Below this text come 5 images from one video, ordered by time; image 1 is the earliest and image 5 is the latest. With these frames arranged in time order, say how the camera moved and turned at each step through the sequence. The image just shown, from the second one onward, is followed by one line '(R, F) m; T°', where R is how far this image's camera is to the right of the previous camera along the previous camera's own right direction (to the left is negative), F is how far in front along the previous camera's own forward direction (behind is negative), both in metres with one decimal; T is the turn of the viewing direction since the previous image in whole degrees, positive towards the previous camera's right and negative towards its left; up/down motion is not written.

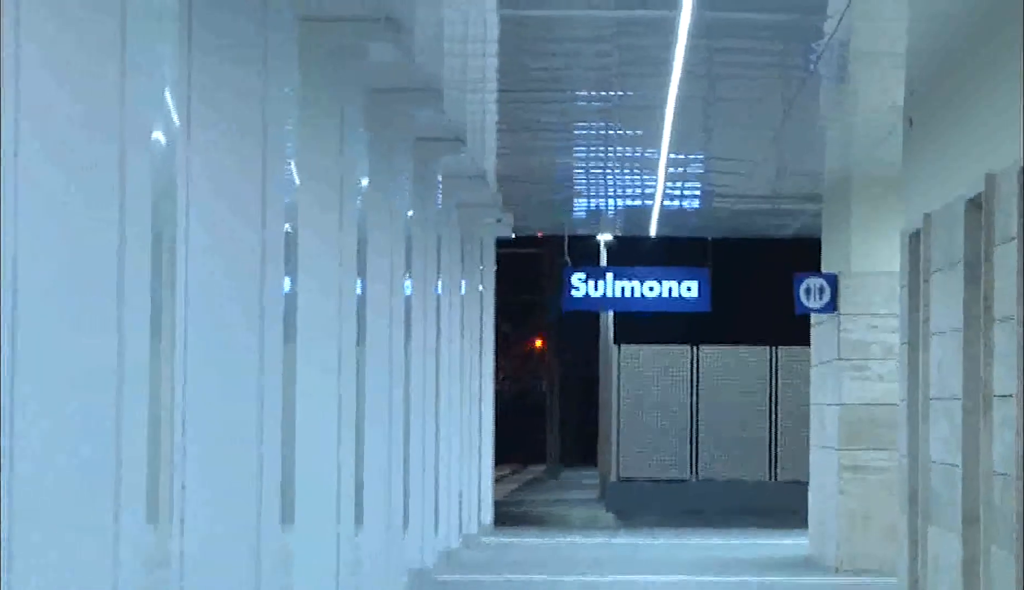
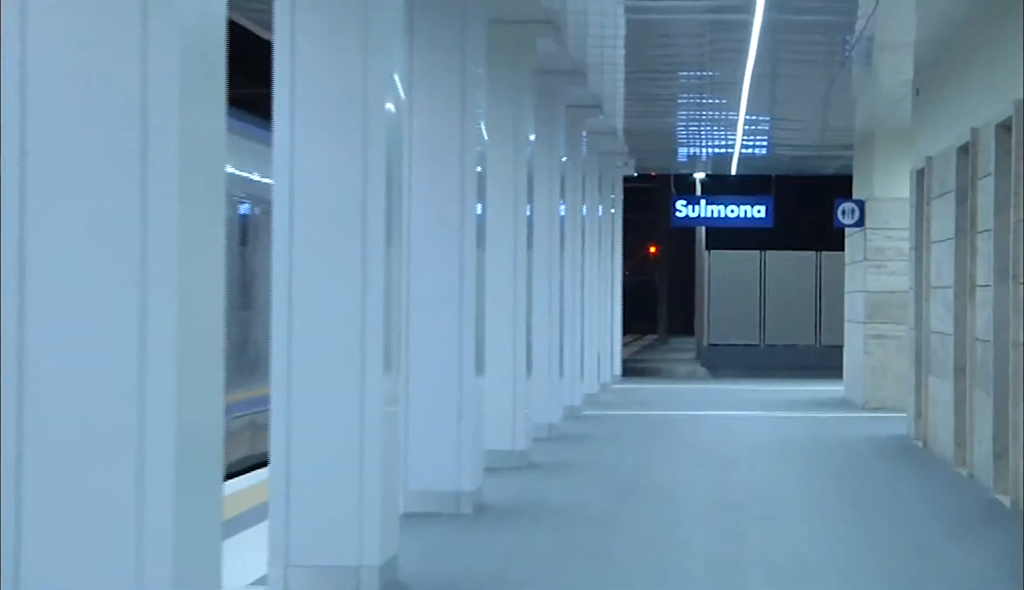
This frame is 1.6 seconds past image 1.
(-0.3, -1.6) m; -3°
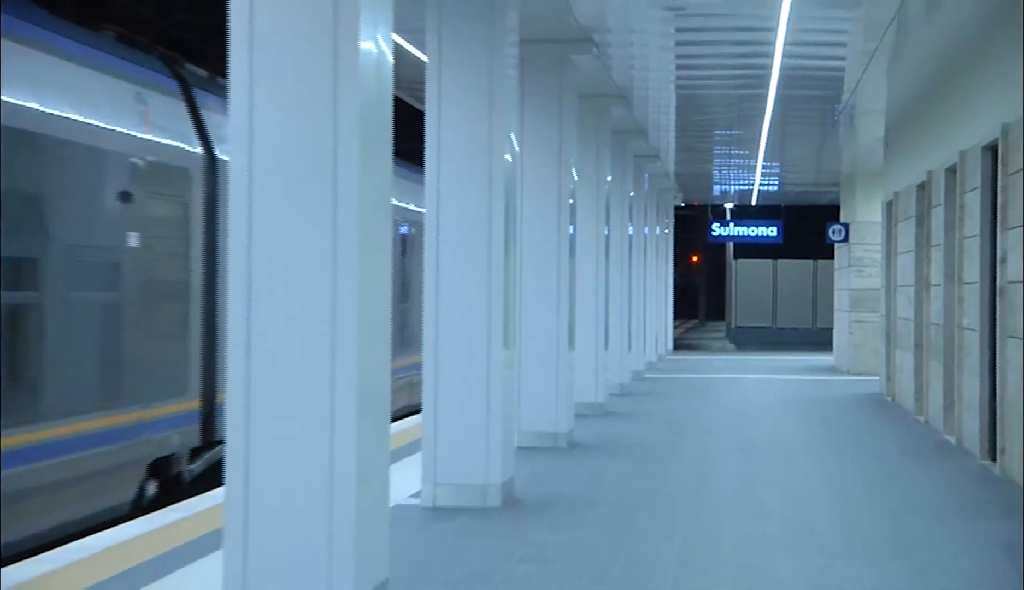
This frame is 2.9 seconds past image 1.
(-0.3, -2.1) m; -2°
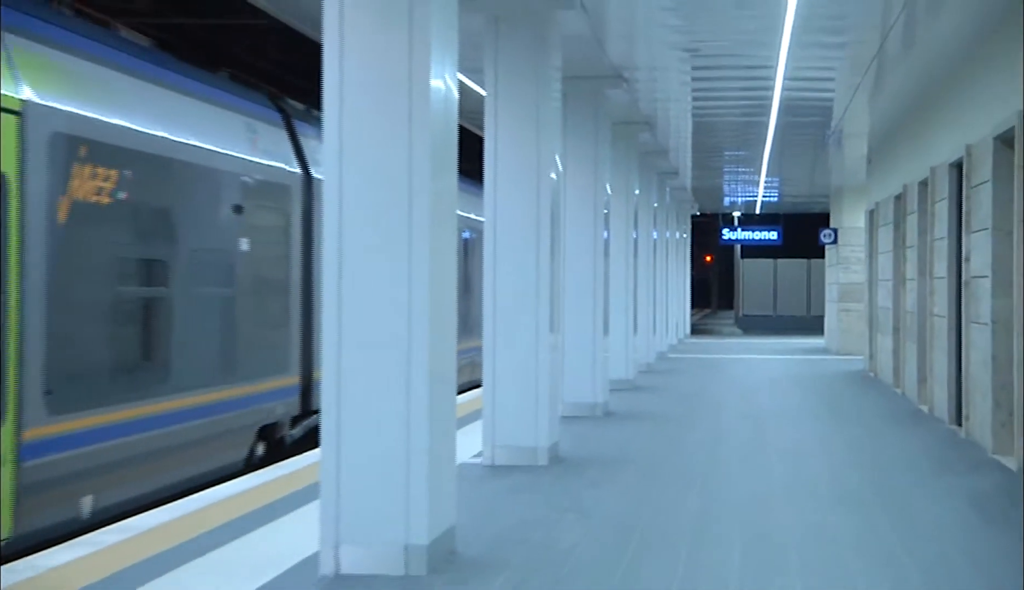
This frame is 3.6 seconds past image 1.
(-0.1, -1.5) m; -1°
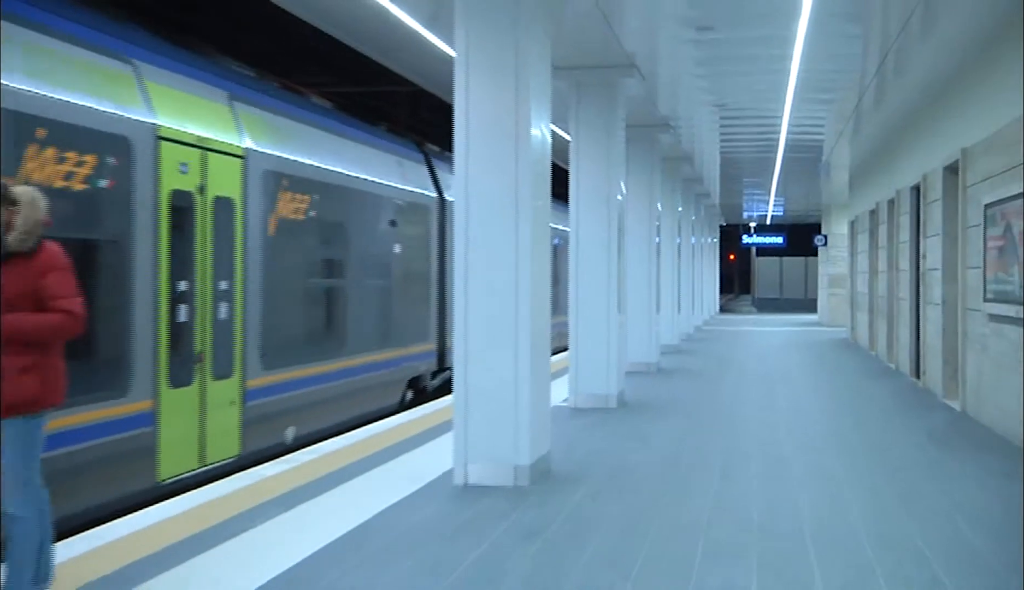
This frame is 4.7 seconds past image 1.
(-0.3, -3.3) m; -2°
